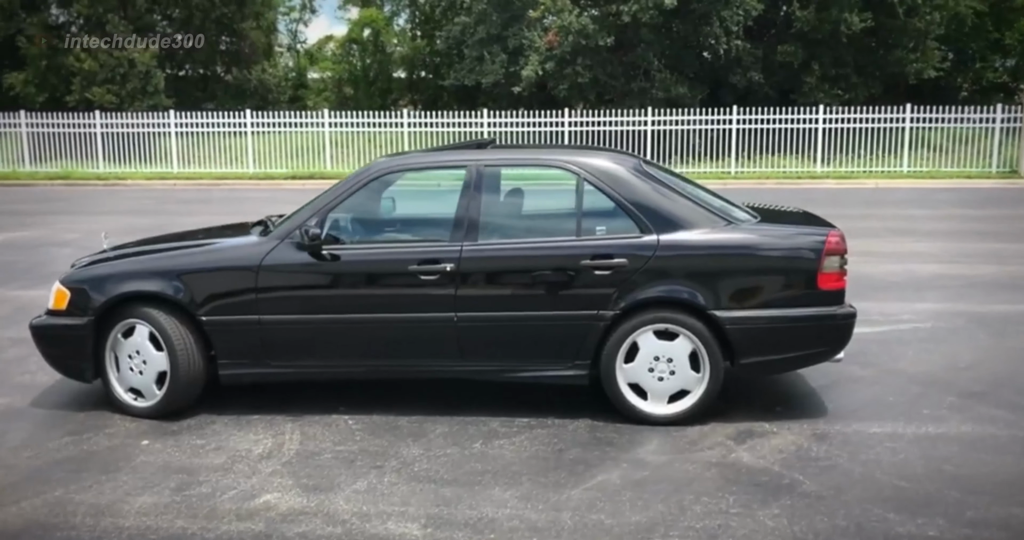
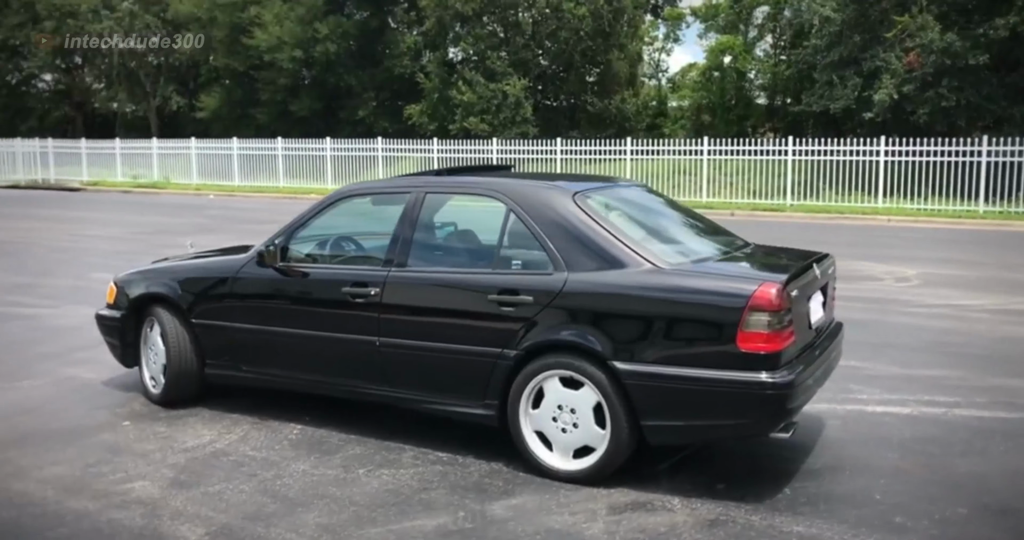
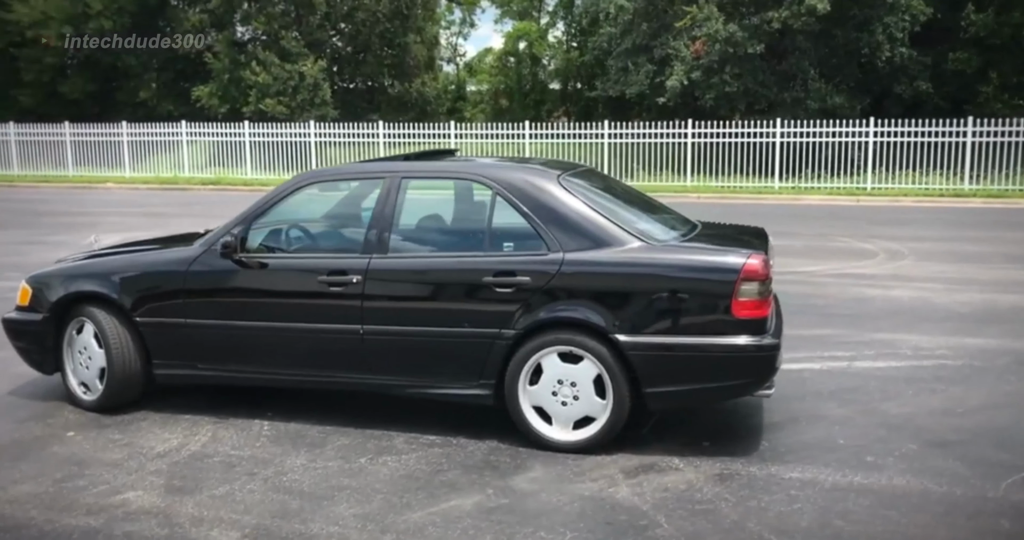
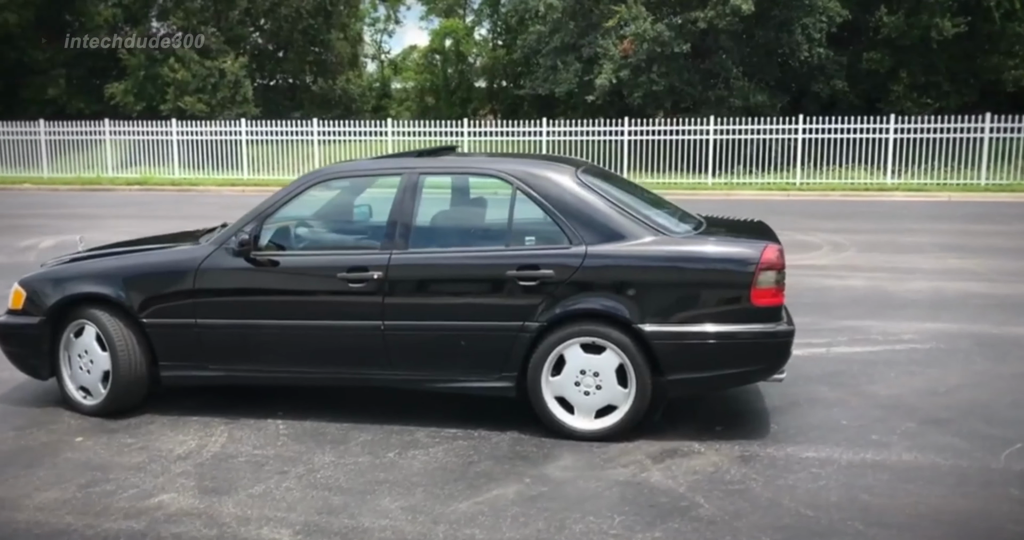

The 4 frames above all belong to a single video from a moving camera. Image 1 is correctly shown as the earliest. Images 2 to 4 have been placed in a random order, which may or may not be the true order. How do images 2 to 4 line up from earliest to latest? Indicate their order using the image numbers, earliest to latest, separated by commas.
4, 3, 2
